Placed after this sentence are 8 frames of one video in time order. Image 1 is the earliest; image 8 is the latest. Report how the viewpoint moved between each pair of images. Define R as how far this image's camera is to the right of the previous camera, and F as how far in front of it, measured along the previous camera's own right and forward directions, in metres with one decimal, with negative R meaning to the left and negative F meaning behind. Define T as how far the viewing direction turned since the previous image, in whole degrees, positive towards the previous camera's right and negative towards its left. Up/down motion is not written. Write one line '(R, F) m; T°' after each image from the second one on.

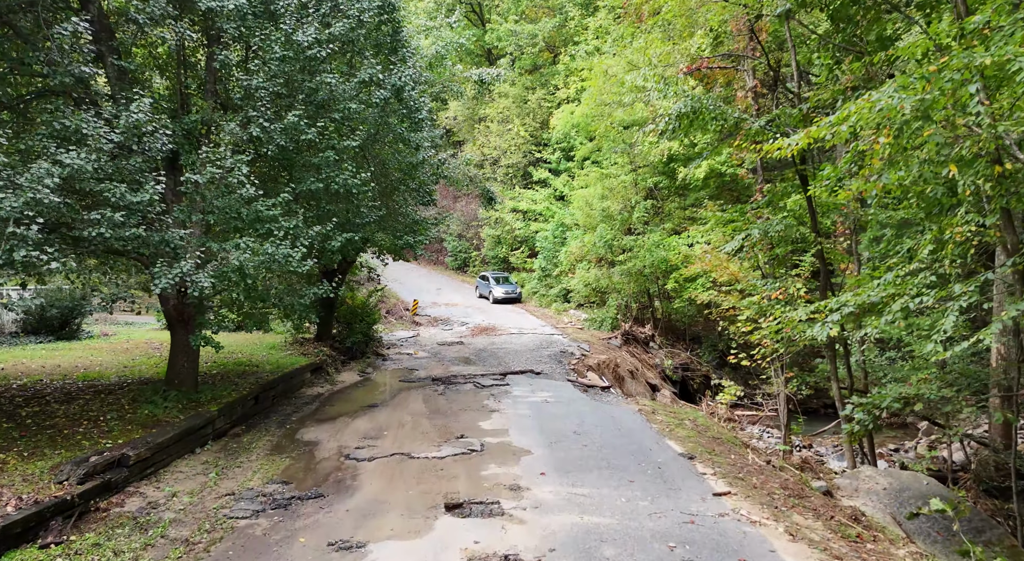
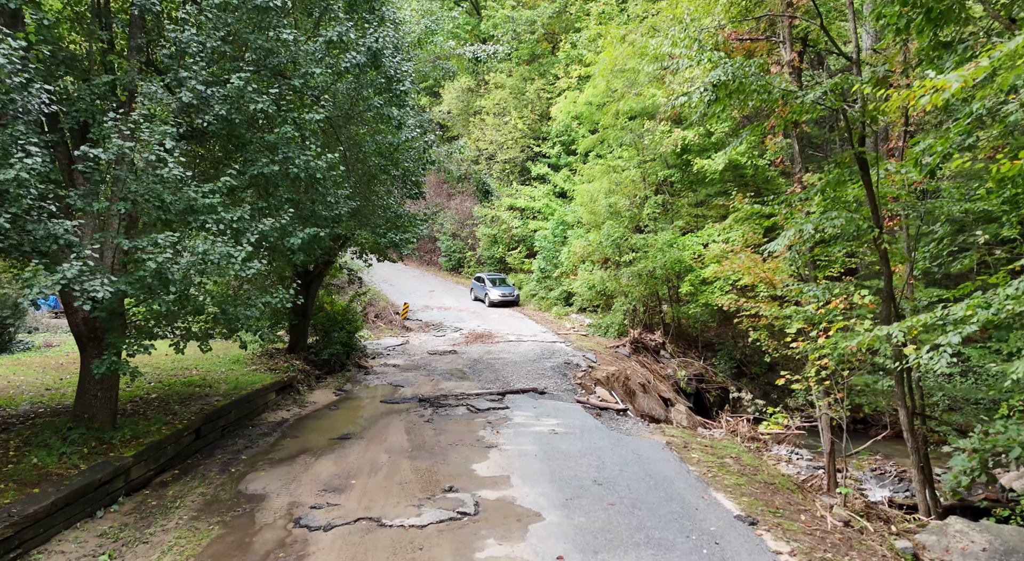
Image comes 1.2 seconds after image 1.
(-0.1, +2.0) m; 0°
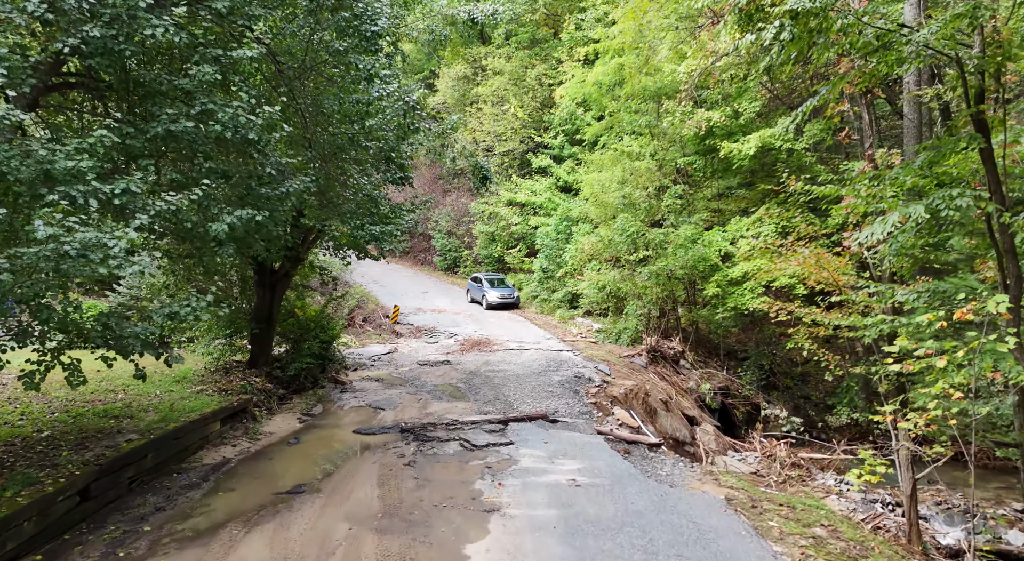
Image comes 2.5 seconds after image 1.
(-0.1, +2.3) m; 0°
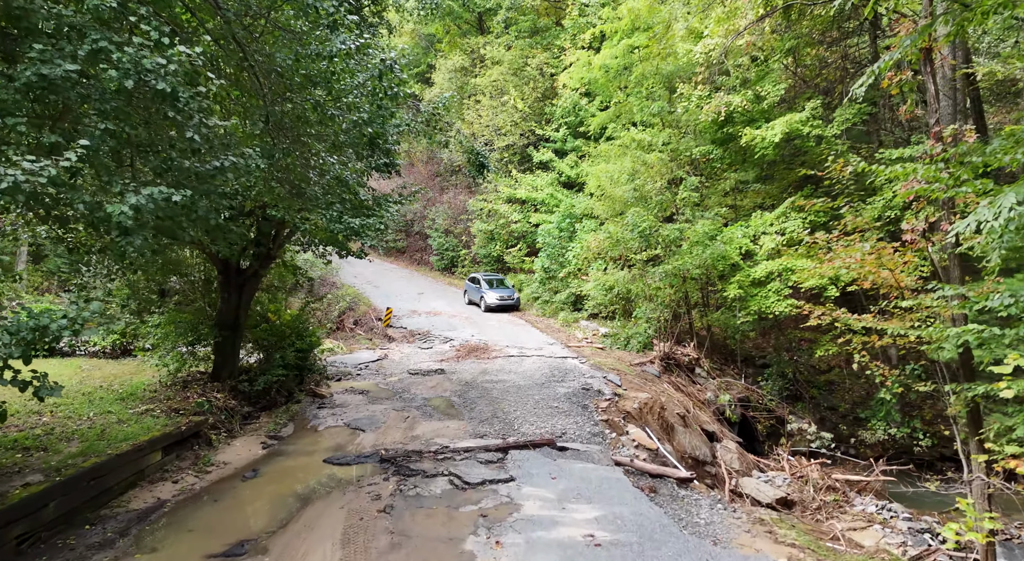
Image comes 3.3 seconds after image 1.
(0.0, +1.5) m; 0°
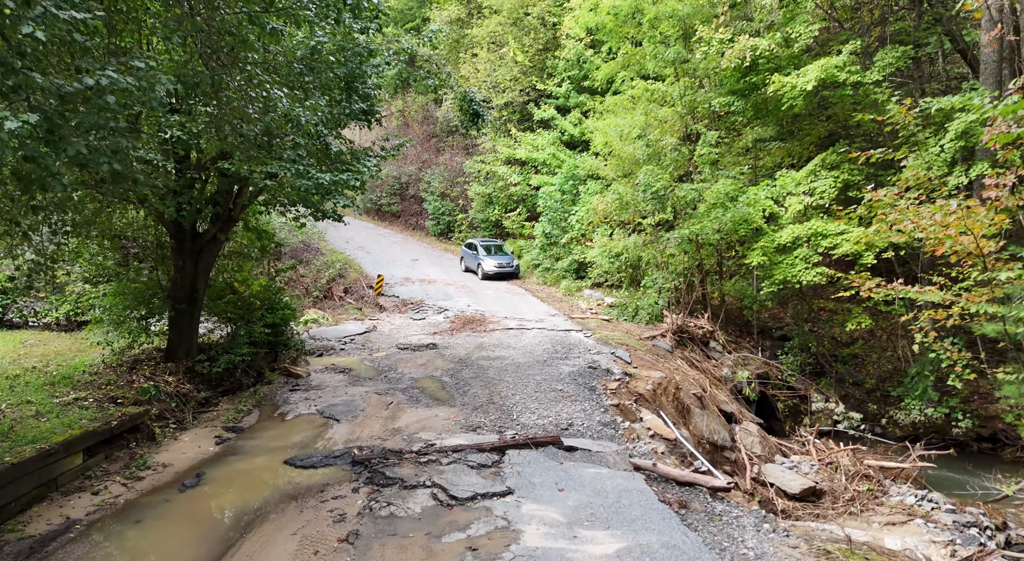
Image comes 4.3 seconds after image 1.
(0.0, +1.5) m; 0°
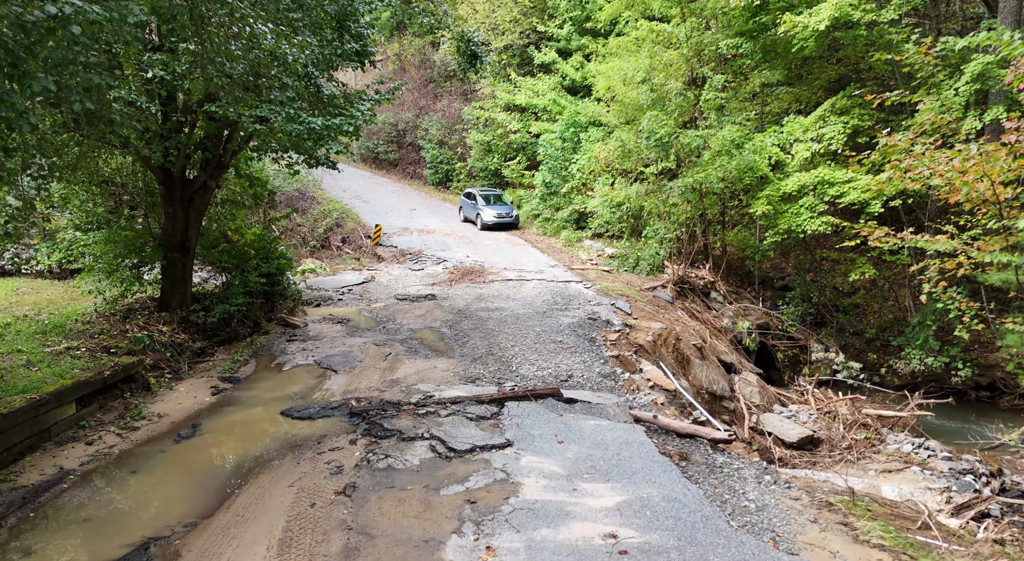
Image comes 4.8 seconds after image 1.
(0.0, +0.2) m; 0°
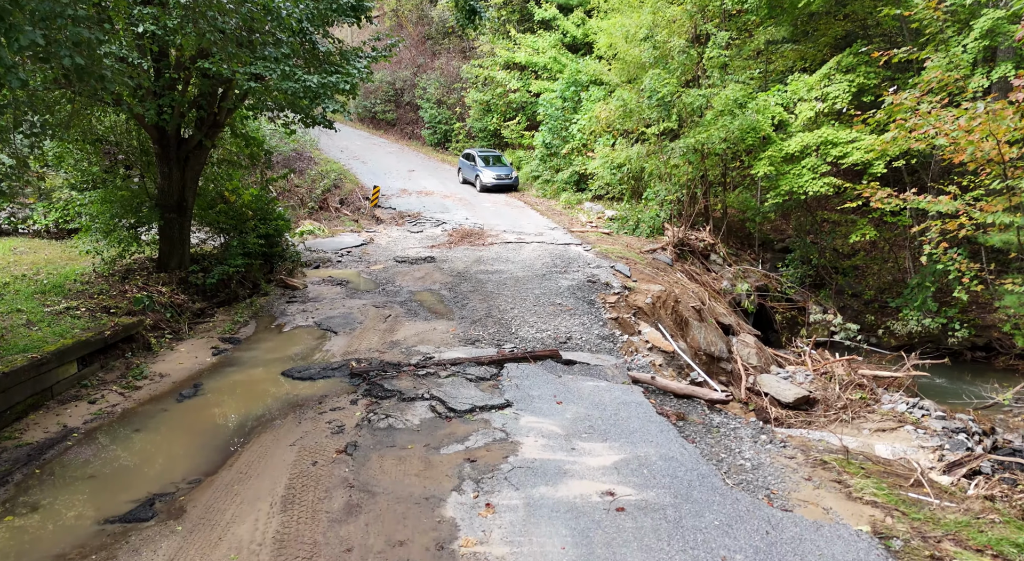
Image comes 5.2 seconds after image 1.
(0.0, 0.0) m; 0°
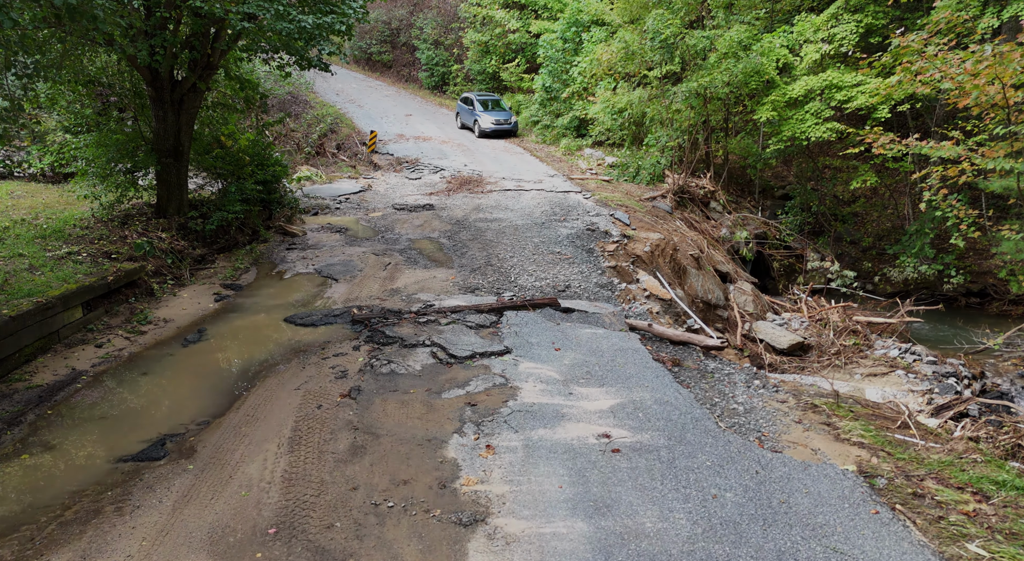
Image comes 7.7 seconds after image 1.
(0.0, 0.0) m; 0°
